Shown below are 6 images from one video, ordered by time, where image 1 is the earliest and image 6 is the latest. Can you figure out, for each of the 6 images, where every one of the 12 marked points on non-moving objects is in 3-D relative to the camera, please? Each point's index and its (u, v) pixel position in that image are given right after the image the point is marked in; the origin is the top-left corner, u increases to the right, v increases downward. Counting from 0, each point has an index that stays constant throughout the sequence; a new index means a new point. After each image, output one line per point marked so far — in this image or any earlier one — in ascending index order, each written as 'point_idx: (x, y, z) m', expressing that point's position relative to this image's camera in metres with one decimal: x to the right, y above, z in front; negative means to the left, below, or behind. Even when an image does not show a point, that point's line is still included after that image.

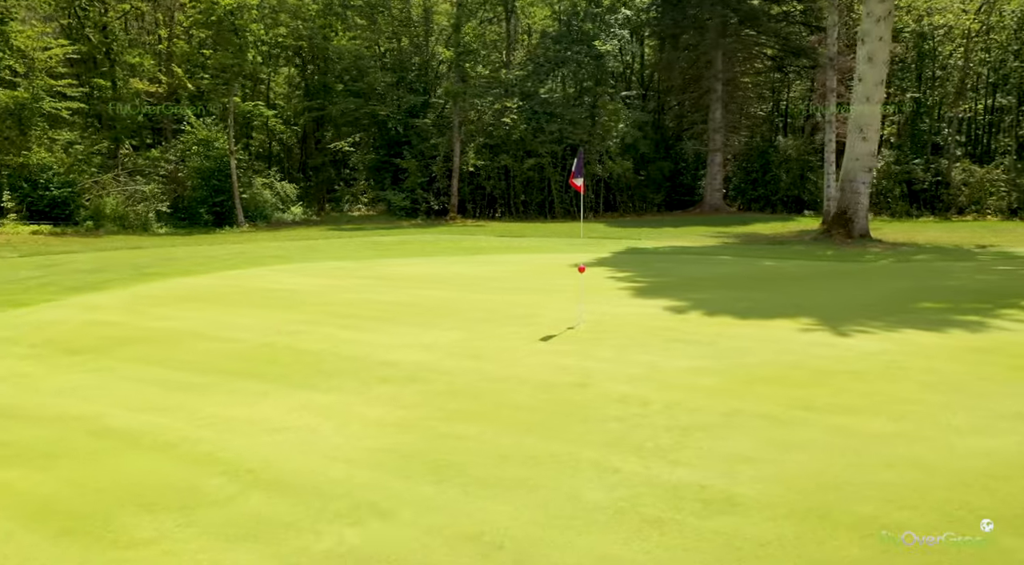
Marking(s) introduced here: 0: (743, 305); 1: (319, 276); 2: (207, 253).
0: (+2.8, -0.3, +8.6) m
1: (-3.6, +0.1, +13.1) m
2: (-7.6, +0.7, +18.1) m
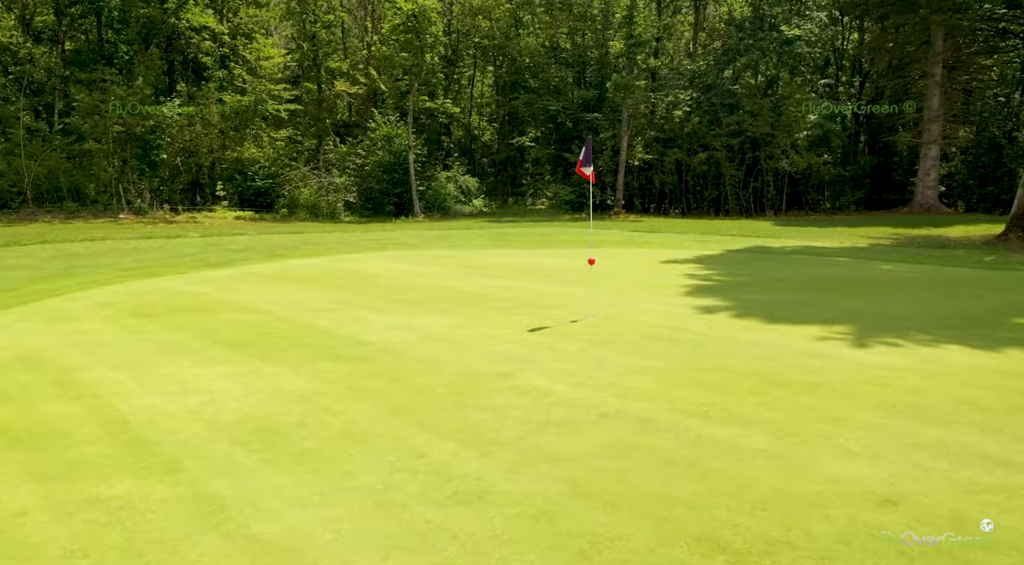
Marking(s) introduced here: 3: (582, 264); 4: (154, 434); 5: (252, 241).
0: (+3.0, -0.3, +7.7) m
1: (-1.9, +0.4, +13.8) m
2: (-4.4, +1.1, +19.7) m
3: (+1.3, +0.4, +12.7) m
4: (-2.2, -0.9, +4.3) m
5: (-6.7, +1.0, +18.9) m
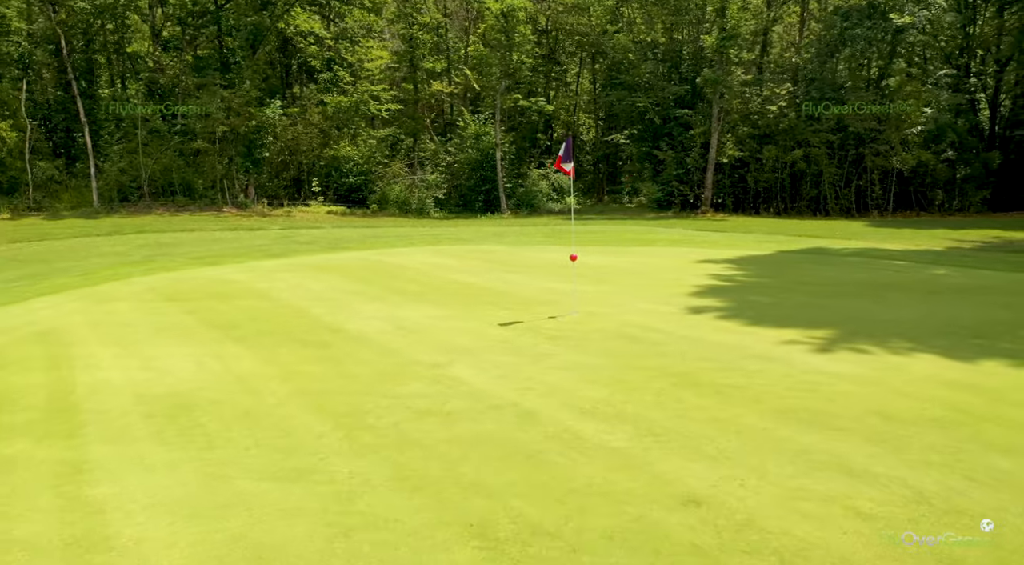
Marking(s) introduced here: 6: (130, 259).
0: (+2.8, -0.3, +7.3) m
1: (-1.1, +0.5, +14.1) m
2: (-2.7, +1.3, +20.3) m
3: (+1.9, +0.4, +12.5) m
4: (-2.8, -0.8, +4.7) m
5: (-5.1, +1.2, +19.9) m
6: (-8.2, +0.5, +15.7) m
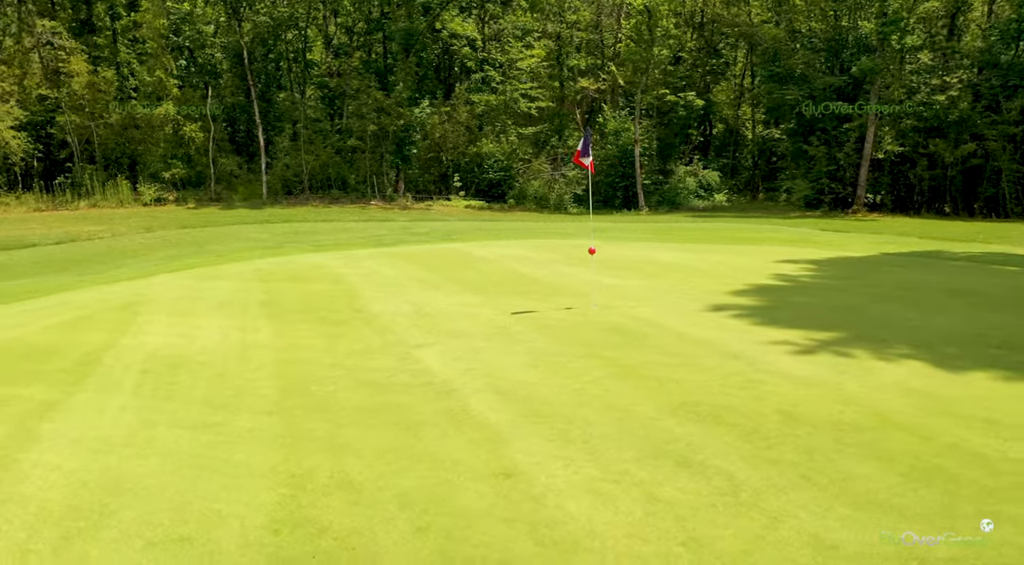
0: (+2.9, -0.3, +6.9) m
1: (+0.6, +0.7, +14.4) m
2: (+0.4, +1.5, +20.8) m
3: (+3.1, +0.4, +12.2) m
4: (-3.2, -0.6, +5.6) m
5: (-2.0, +1.5, +20.9) m
6: (-6.0, +0.9, +17.5) m
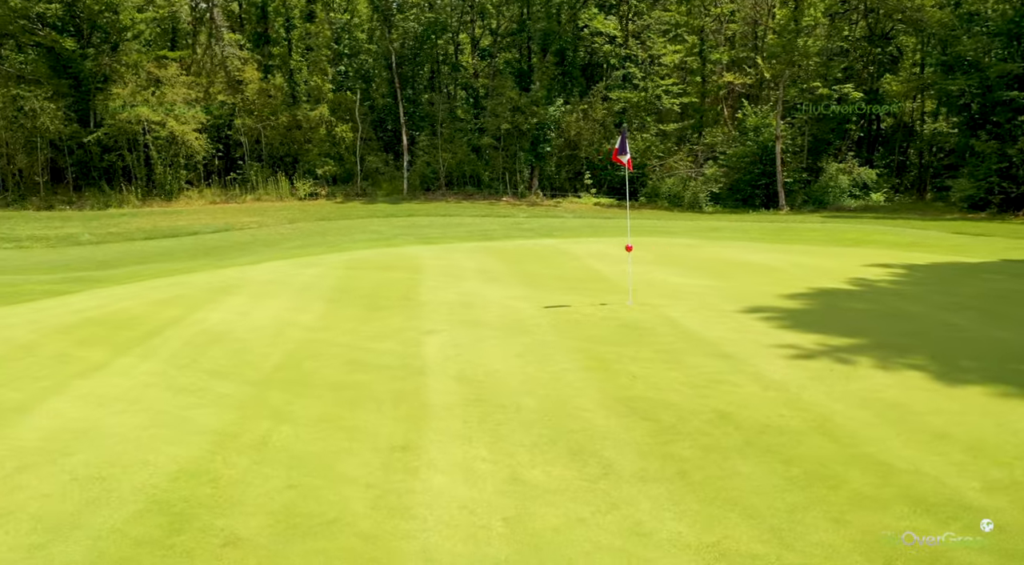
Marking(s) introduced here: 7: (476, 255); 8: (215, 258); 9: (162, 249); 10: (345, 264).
0: (+3.1, -0.3, +6.5) m
1: (+2.4, +0.7, +14.3) m
2: (+3.6, +1.5, +20.5) m
3: (+4.4, +0.4, +11.6) m
4: (-3.1, -0.4, +6.5) m
5: (+1.2, +1.6, +21.2) m
6: (-3.4, +1.1, +18.7) m
7: (-0.6, +0.5, +13.1) m
8: (-6.8, +0.6, +16.6) m
9: (-9.4, +0.9, +19.8) m
10: (-2.8, +0.3, +12.1) m
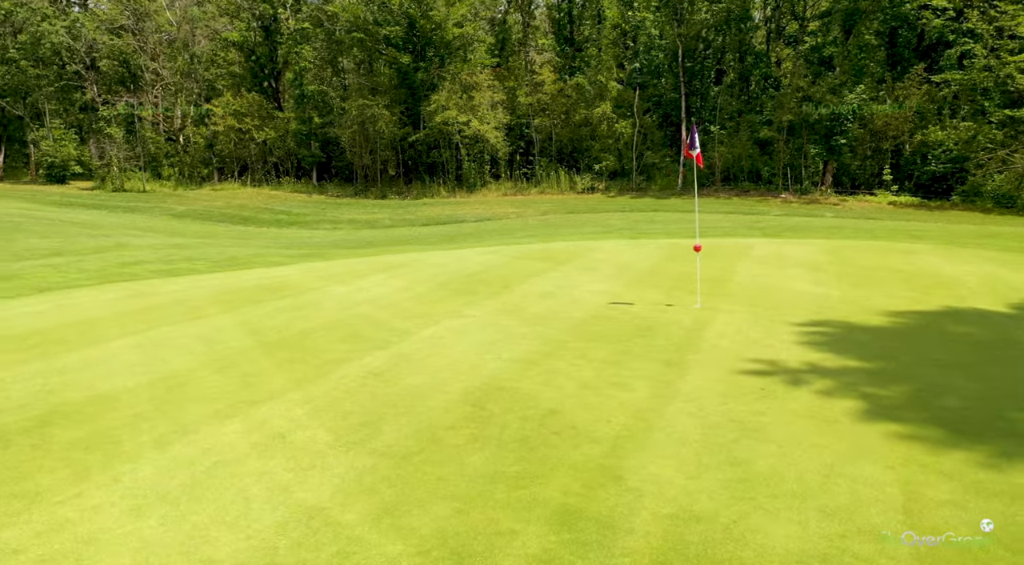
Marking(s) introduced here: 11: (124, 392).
0: (+3.1, -0.5, +5.4) m
1: (+5.7, +0.6, +12.7) m
2: (+9.4, +1.3, +17.9) m
3: (+6.5, +0.1, +9.5) m
4: (-2.5, -0.2, +7.9) m
5: (+7.5, +1.5, +19.5) m
6: (+2.3, +1.3, +19.1) m
7: (+2.5, +0.6, +12.9) m
8: (-1.6, +1.0, +18.6) m
9: (-2.7, +1.5, +22.6) m
10: (+0.1, +0.5, +12.9) m
11: (-2.3, -0.6, +4.3) m
